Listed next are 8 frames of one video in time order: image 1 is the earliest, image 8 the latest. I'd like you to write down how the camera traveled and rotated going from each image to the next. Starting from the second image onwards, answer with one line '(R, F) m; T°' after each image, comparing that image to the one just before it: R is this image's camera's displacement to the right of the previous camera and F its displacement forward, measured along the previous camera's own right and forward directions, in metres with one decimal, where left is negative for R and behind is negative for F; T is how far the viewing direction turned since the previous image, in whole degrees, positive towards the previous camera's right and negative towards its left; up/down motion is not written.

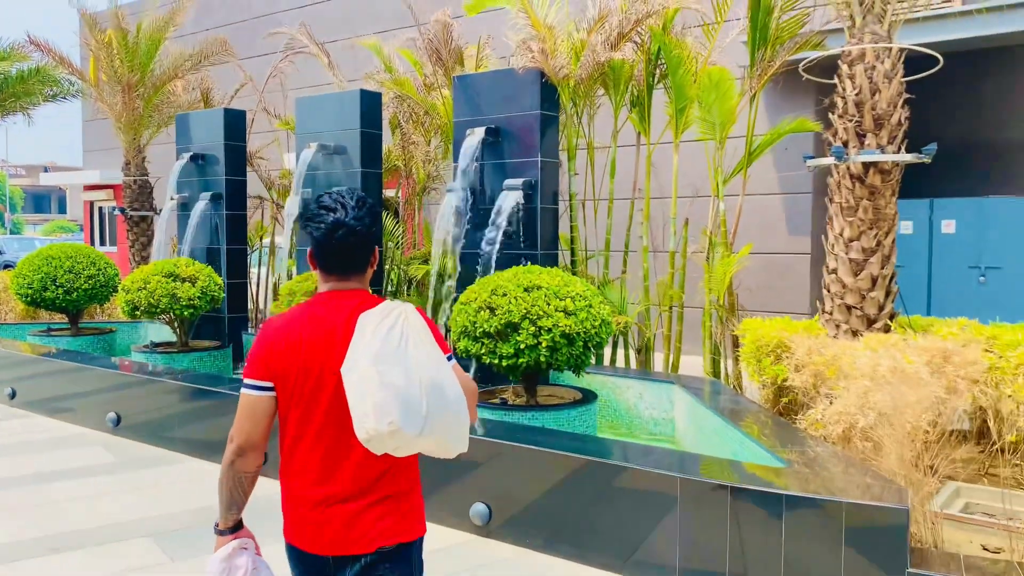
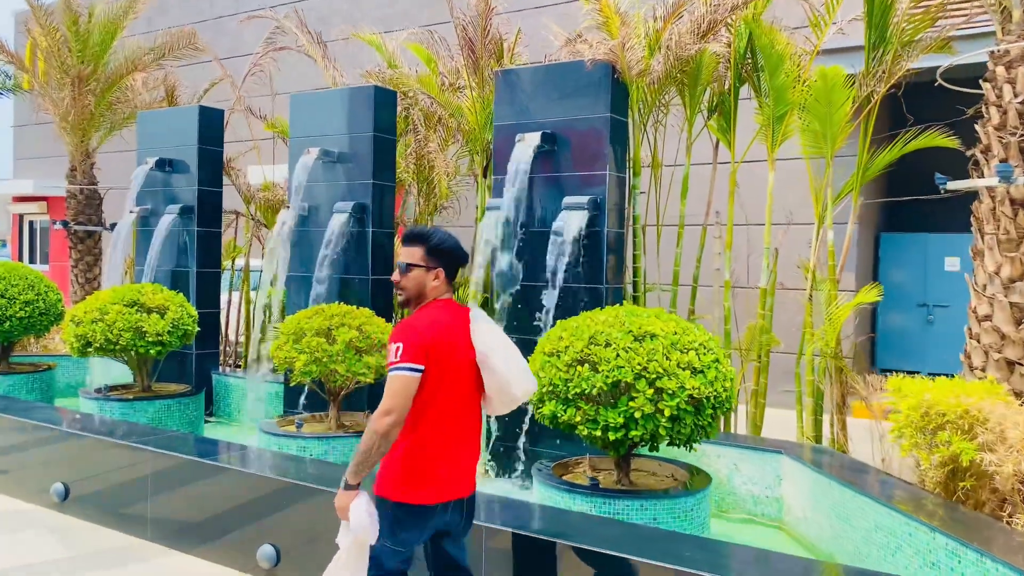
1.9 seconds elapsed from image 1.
(-0.8, +1.2) m; +4°
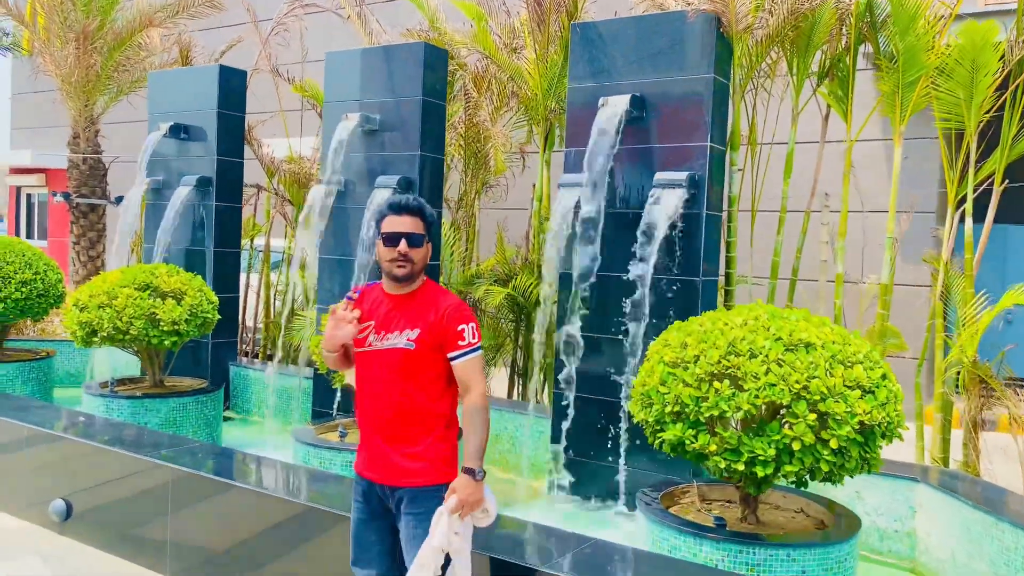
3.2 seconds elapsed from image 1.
(-0.4, +0.8) m; 0°
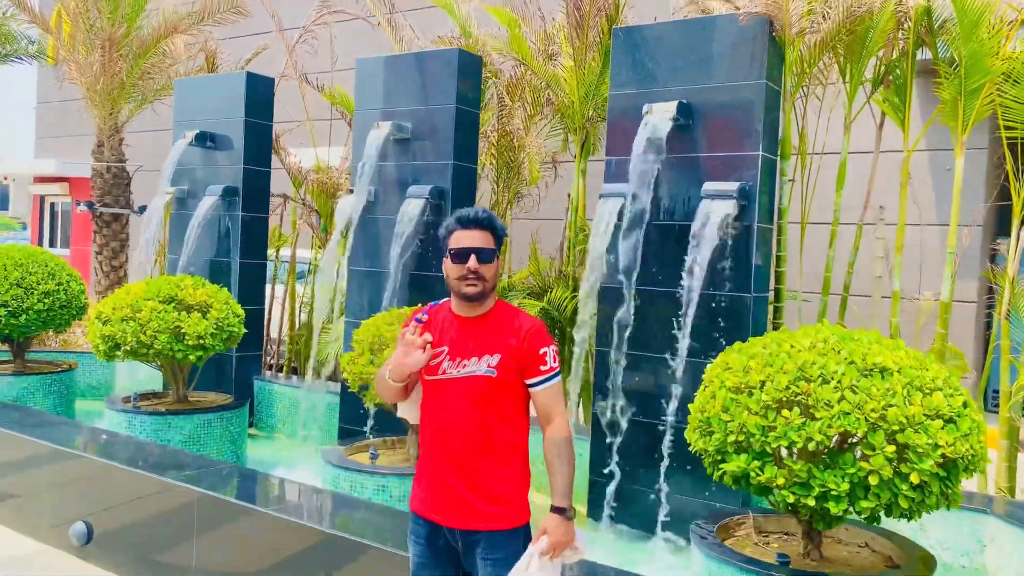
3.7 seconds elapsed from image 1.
(-0.1, +0.2) m; -1°
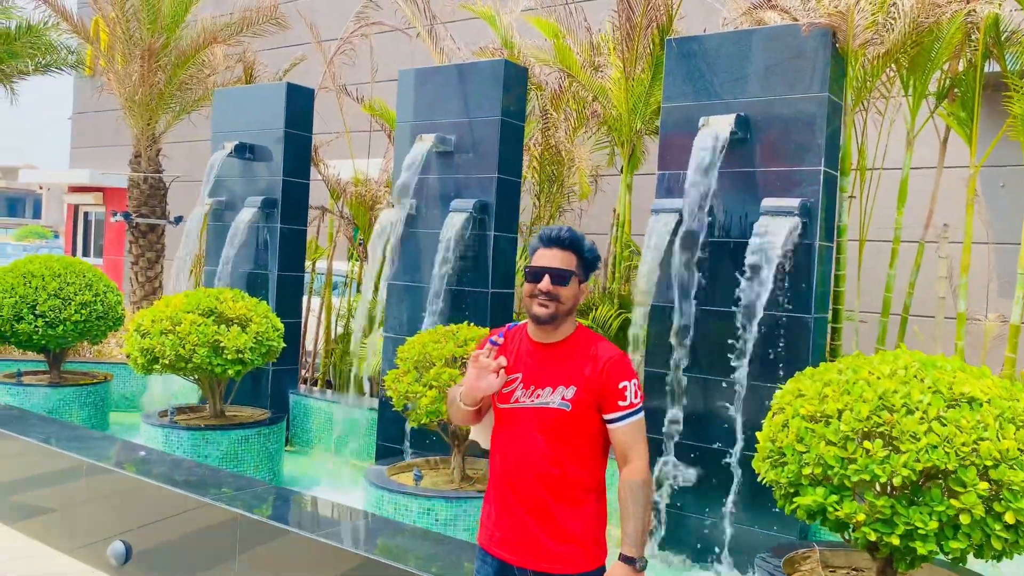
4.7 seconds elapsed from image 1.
(-0.1, +0.1) m; -2°
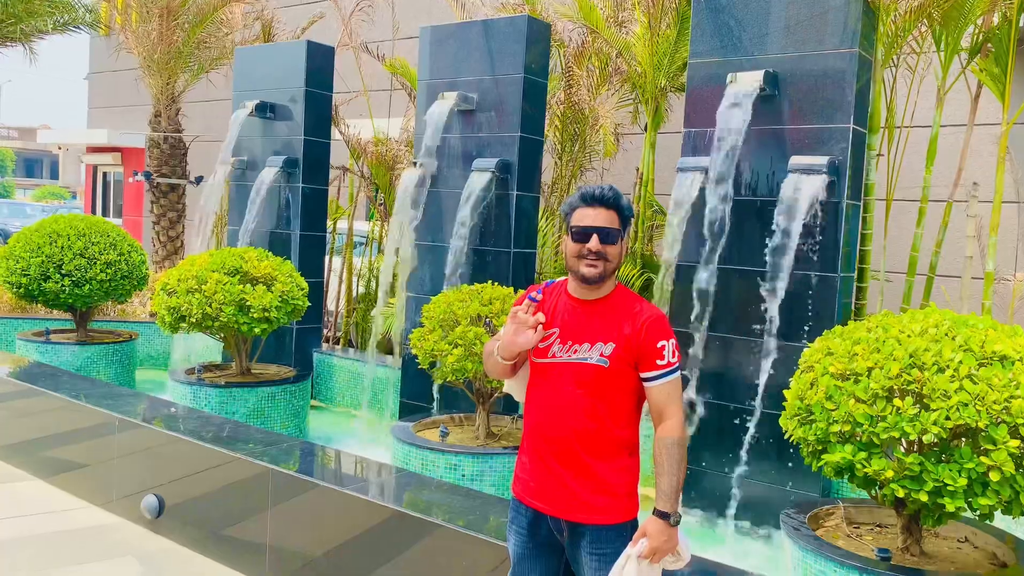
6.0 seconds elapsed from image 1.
(0.0, 0.0) m; -1°
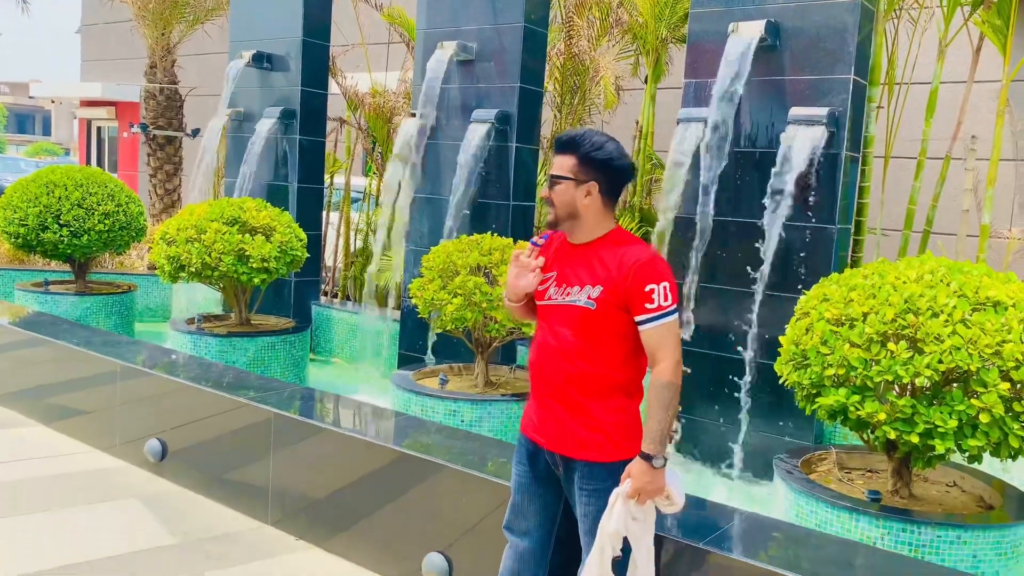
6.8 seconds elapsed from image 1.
(0.0, 0.0) m; 0°
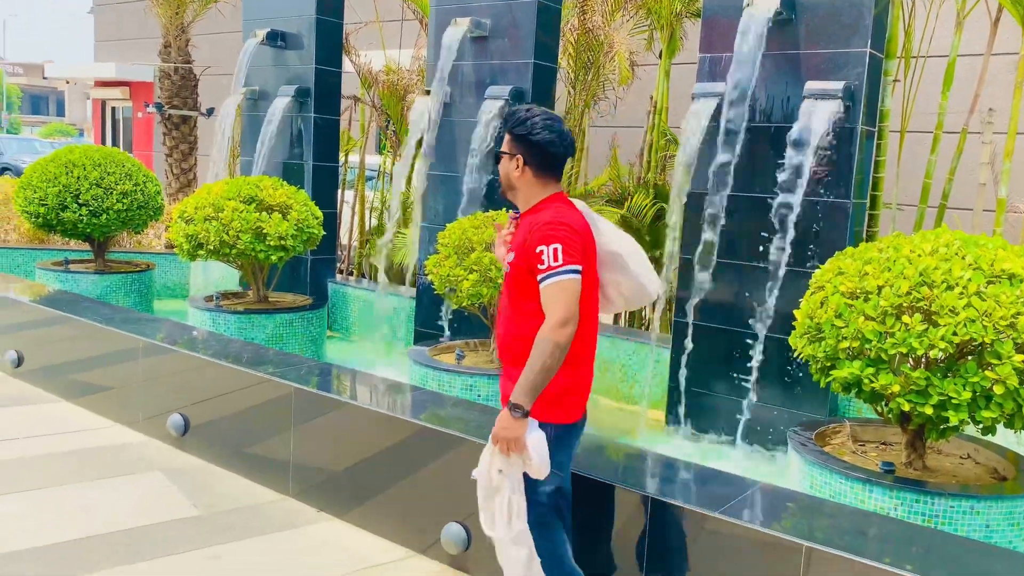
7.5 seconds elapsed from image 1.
(0.0, 0.0) m; -1°
